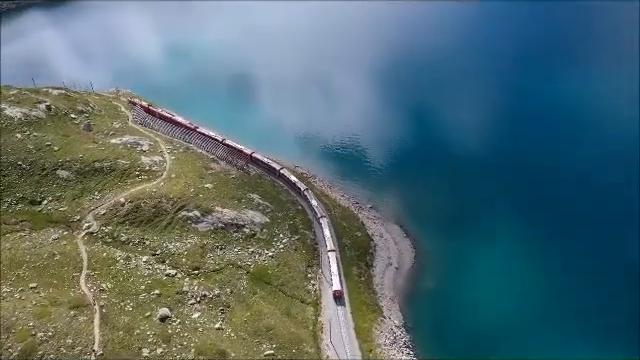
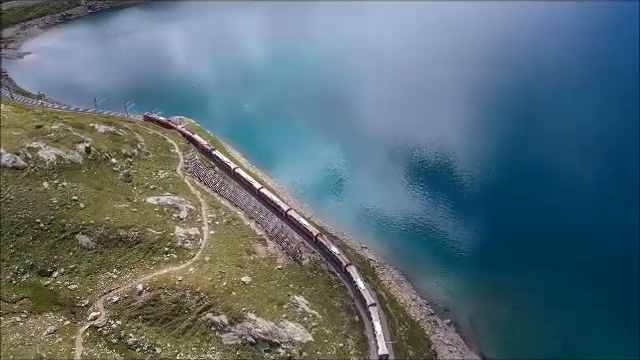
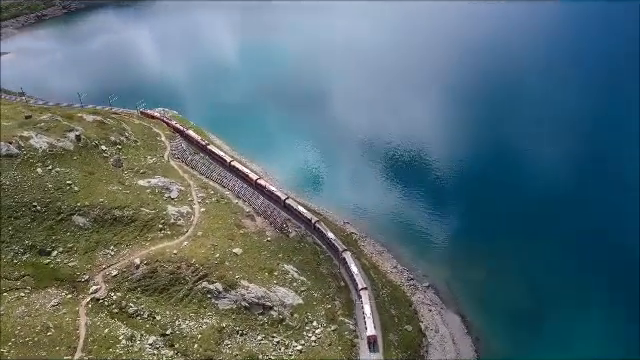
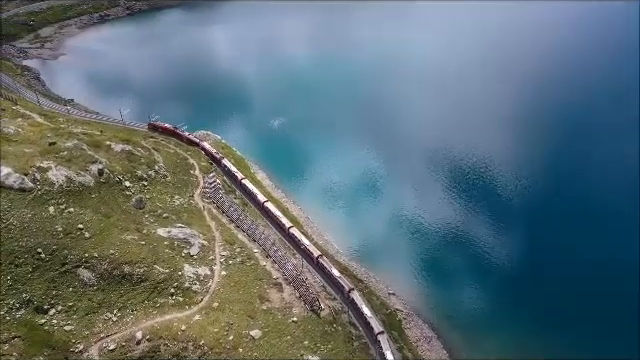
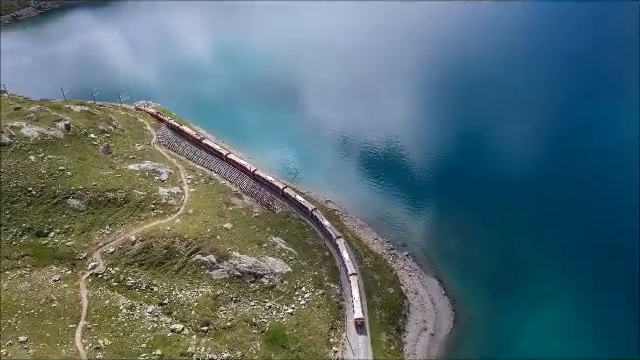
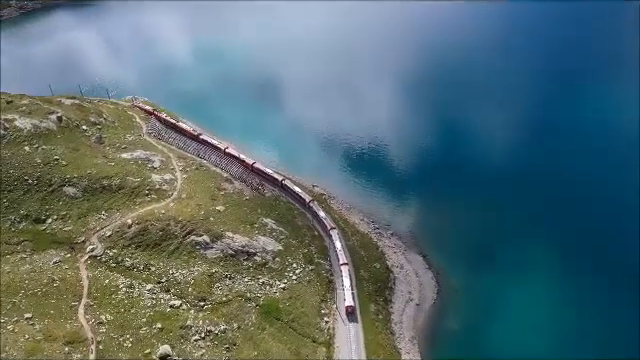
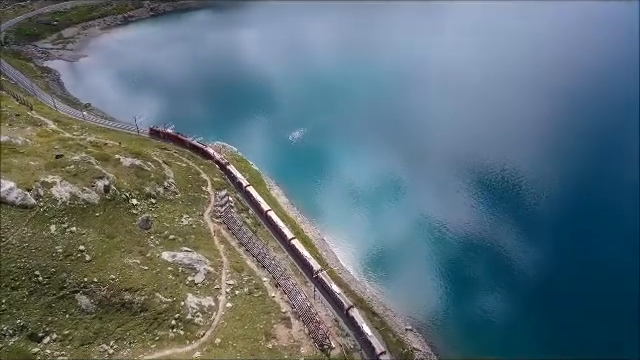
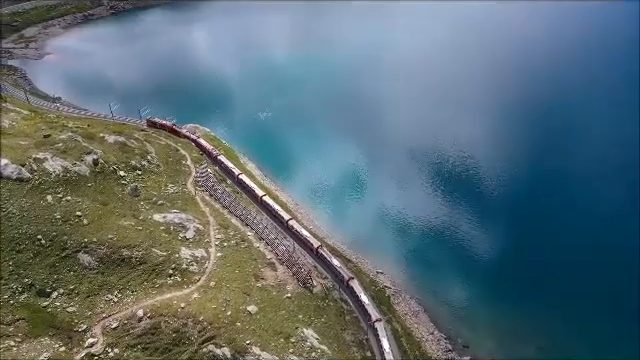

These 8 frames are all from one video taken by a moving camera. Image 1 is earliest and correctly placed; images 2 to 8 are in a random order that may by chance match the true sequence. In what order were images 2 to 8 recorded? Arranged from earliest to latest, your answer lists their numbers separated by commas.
6, 5, 3, 2, 8, 4, 7
